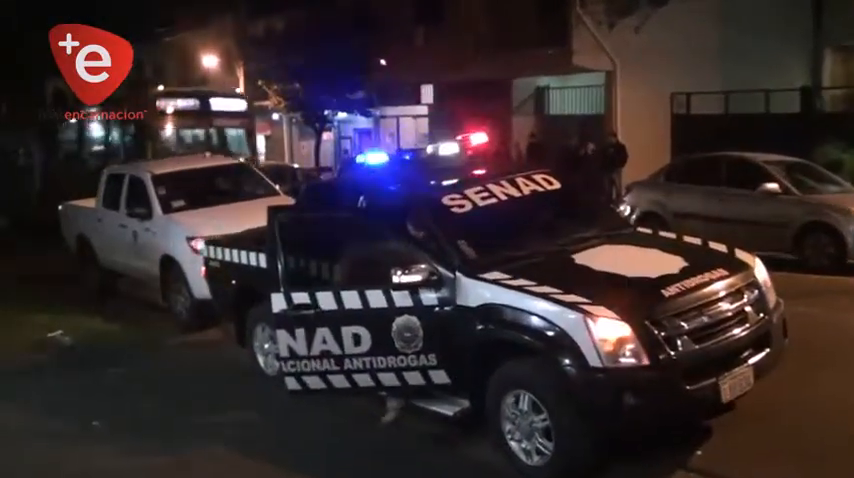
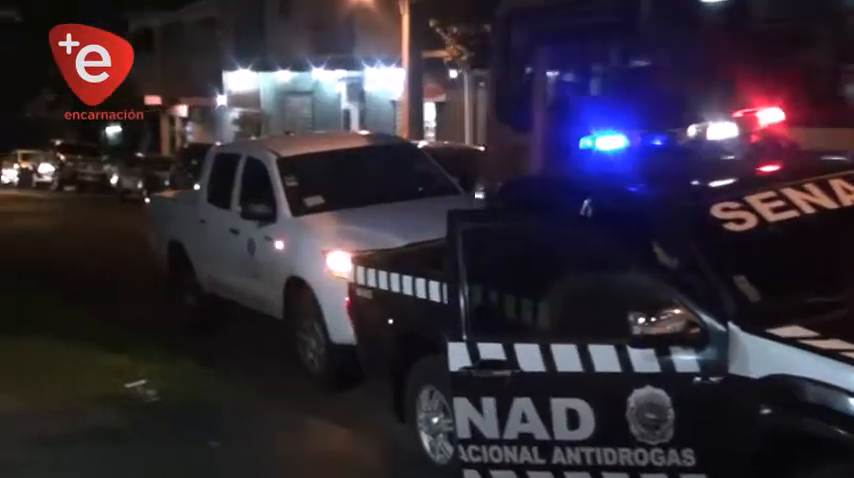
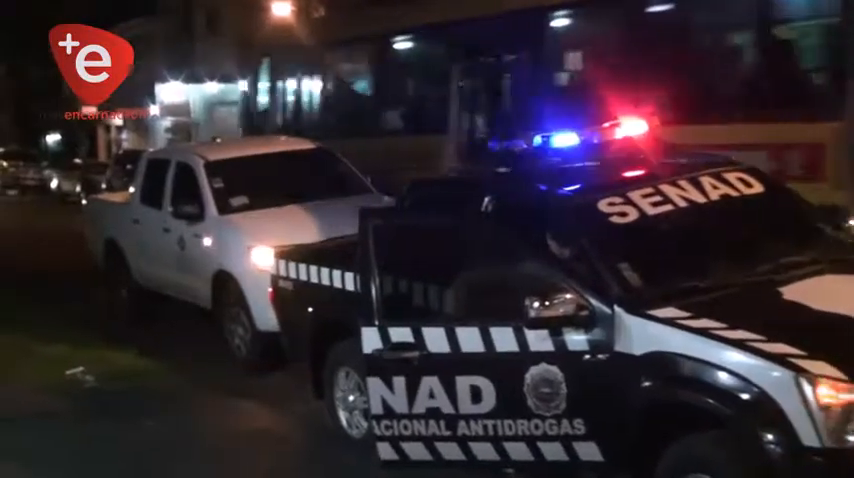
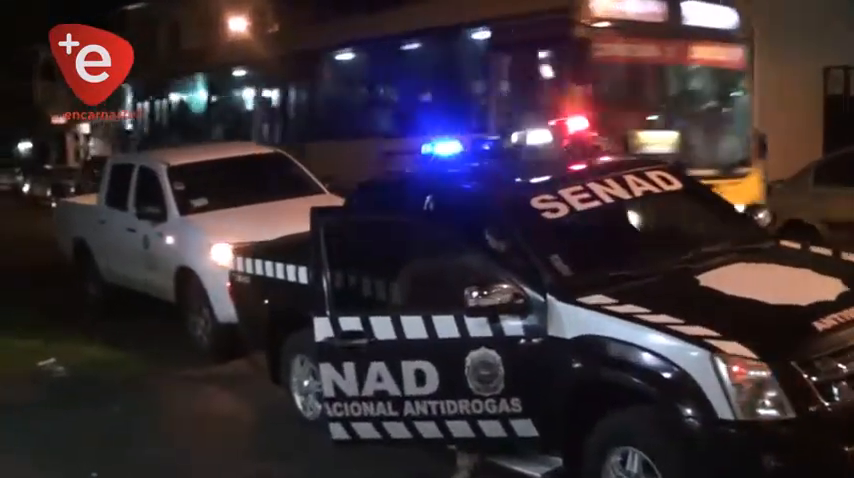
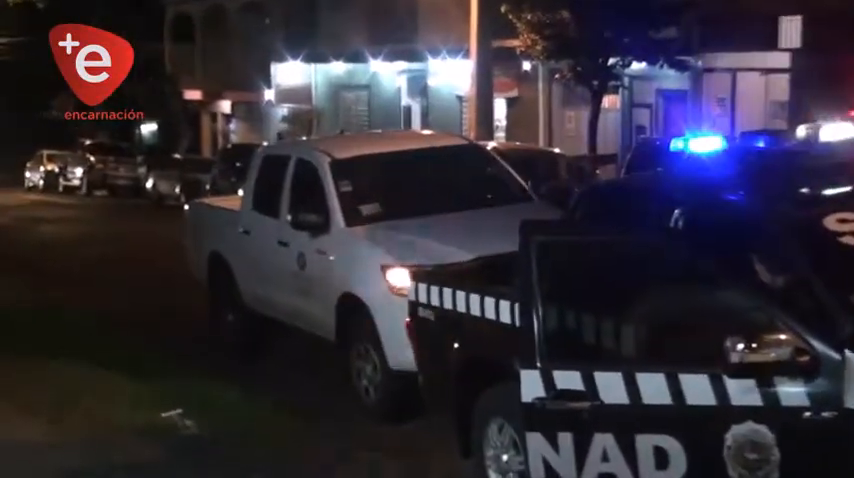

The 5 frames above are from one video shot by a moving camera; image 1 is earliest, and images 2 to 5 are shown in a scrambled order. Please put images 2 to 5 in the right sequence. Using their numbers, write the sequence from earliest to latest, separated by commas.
4, 3, 2, 5
